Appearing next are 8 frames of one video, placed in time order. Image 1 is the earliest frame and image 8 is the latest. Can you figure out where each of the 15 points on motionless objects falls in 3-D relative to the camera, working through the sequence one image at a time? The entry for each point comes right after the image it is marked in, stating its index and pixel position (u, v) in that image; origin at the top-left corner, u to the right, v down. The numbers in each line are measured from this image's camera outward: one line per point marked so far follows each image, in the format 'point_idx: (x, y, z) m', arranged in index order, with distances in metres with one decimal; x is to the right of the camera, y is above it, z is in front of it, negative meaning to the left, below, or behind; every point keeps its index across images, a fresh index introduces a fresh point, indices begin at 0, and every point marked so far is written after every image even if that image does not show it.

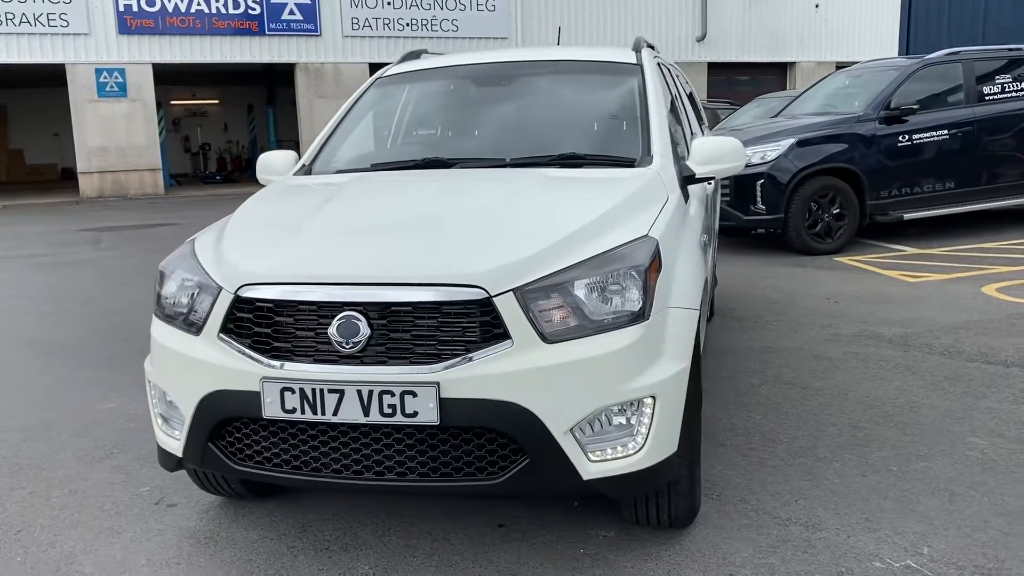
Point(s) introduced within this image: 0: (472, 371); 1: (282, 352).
0: (-0.1, -0.2, +2.4) m
1: (-0.7, -0.2, +2.6) m
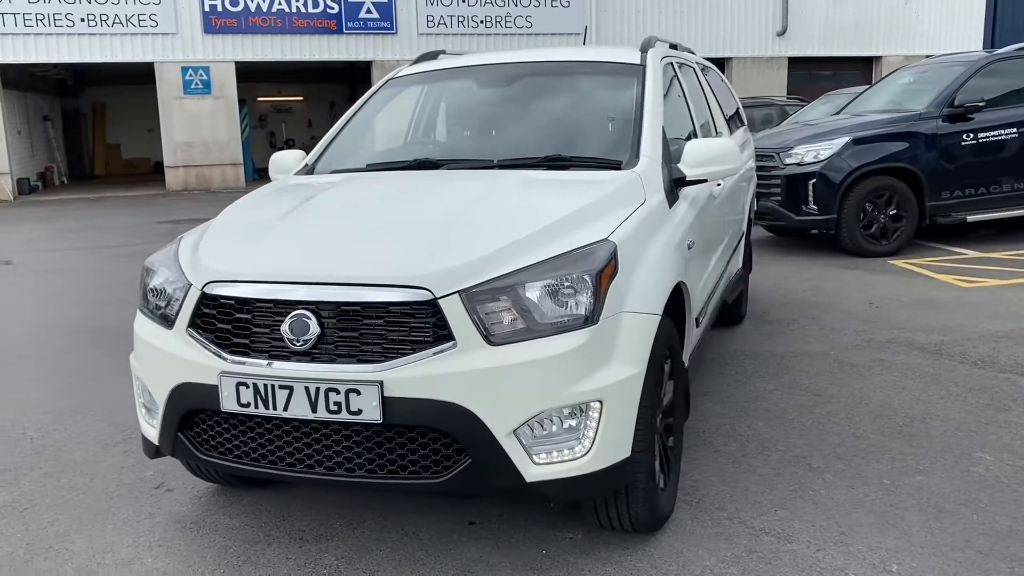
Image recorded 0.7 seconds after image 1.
0: (-0.3, -0.2, +2.5) m
1: (-0.8, -0.2, +2.7) m
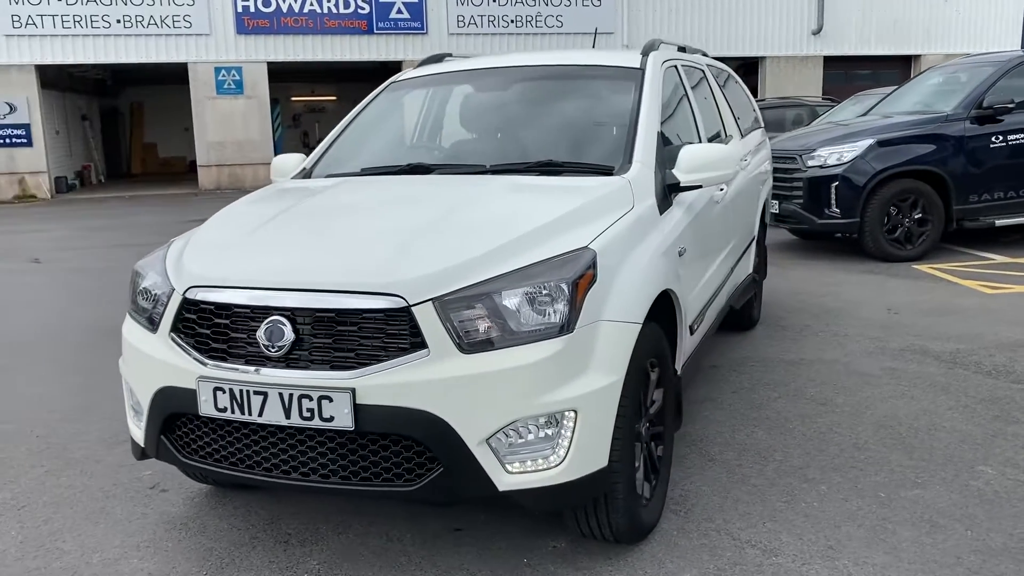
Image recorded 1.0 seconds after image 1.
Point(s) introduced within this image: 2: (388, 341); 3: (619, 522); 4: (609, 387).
0: (-0.3, -0.2, +2.5) m
1: (-0.9, -0.2, +2.7) m
2: (-0.3, -0.2, +2.5) m
3: (+0.3, -0.7, +2.8) m
4: (+0.3, -0.3, +2.6) m
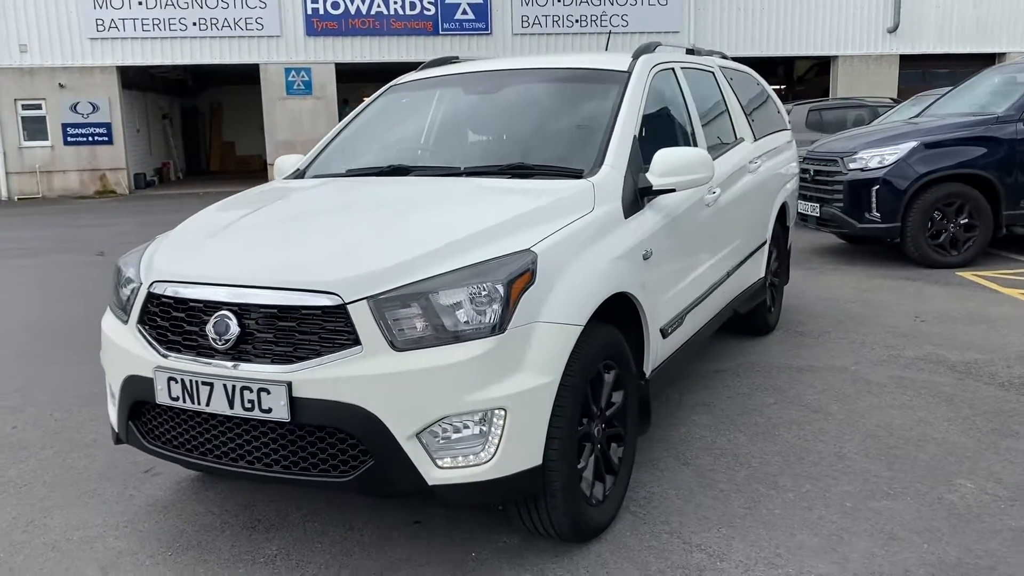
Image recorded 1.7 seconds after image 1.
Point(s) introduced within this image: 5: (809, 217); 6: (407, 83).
0: (-0.5, -0.2, +2.6) m
1: (-1.0, -0.2, +2.8) m
2: (-0.5, -0.1, +2.6) m
3: (+0.2, -0.7, +2.9) m
4: (+0.1, -0.3, +2.7) m
5: (+2.9, +0.7, +8.7) m
6: (-0.5, +1.1, +4.6) m
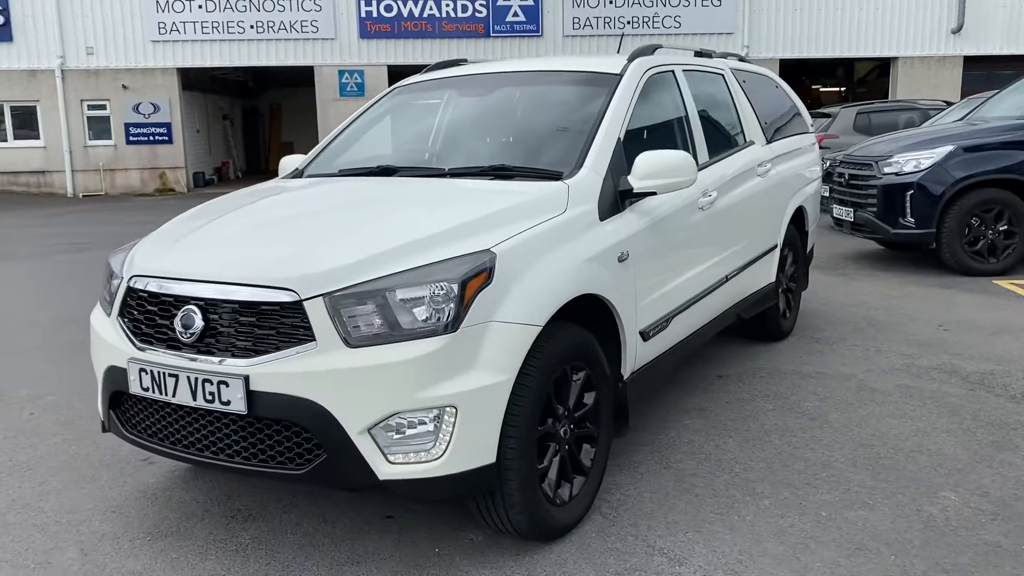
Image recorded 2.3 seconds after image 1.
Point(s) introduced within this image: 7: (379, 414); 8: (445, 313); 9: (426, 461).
0: (-0.7, -0.2, +2.6) m
1: (-1.2, -0.2, +2.9) m
2: (-0.7, -0.1, +2.7) m
3: (0.0, -0.7, +2.9) m
4: (-0.1, -0.3, +2.7) m
5: (+3.2, +0.6, +8.5) m
6: (-0.5, +1.1, +4.7) m
7: (-0.4, -0.4, +2.6) m
8: (-0.2, -0.1, +2.7) m
9: (-0.3, -0.5, +2.7) m
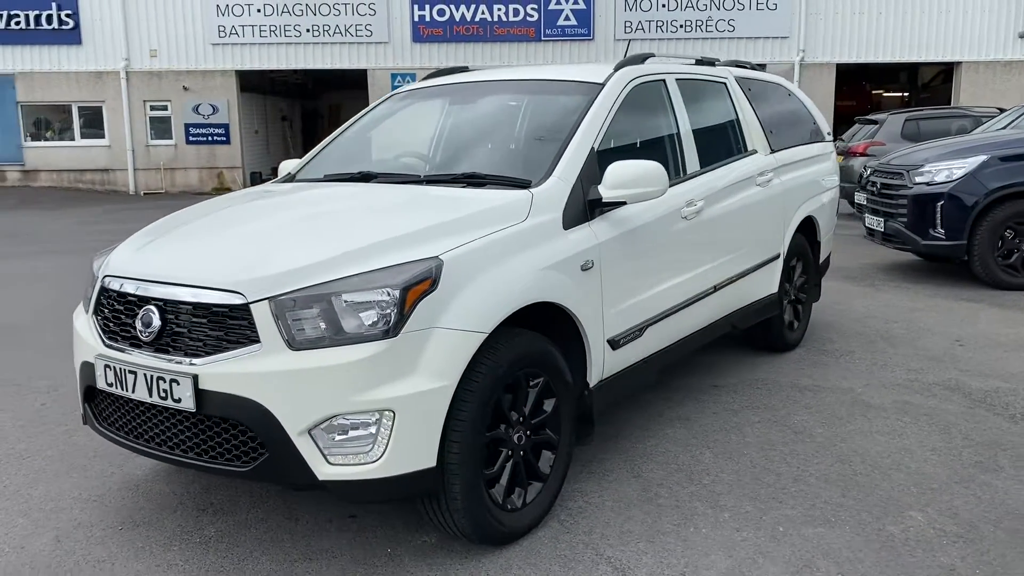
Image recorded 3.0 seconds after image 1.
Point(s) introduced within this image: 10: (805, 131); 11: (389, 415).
0: (-0.9, -0.2, +2.7) m
1: (-1.3, -0.2, +3.0) m
2: (-0.9, -0.1, +2.8) m
3: (-0.2, -0.8, +2.9) m
4: (-0.2, -0.3, +2.8) m
5: (+3.4, +0.5, +8.4) m
6: (-0.6, +1.0, +4.8) m
7: (-0.6, -0.4, +2.7) m
8: (-0.4, -0.1, +2.7) m
9: (-0.4, -0.5, +2.7) m
10: (+1.9, +1.0, +5.9) m
11: (-0.4, -0.4, +2.7) m
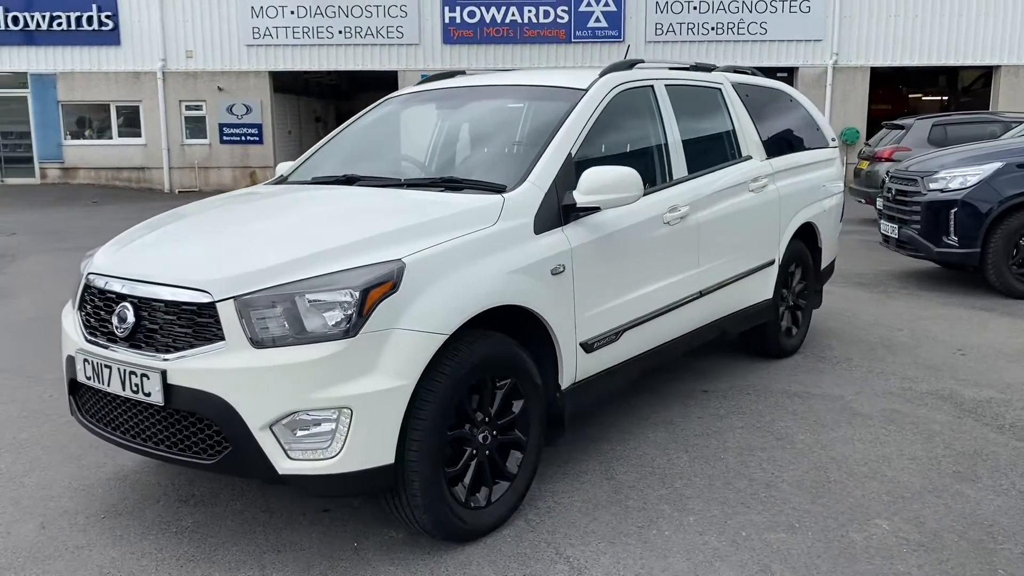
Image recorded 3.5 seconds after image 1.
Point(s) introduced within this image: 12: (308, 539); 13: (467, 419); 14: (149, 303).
0: (-1.0, -0.2, +2.8) m
1: (-1.5, -0.2, +3.2) m
2: (-1.0, -0.1, +2.9) m
3: (-0.3, -0.8, +3.0) m
4: (-0.4, -0.3, +2.8) m
5: (+3.5, +0.5, +8.3) m
6: (-0.6, +1.0, +4.9) m
7: (-0.7, -0.4, +2.8) m
8: (-0.5, -0.1, +2.8) m
9: (-0.6, -0.5, +2.8) m
10: (+1.9, +1.0, +5.9) m
11: (-0.5, -0.4, +2.8) m
12: (-0.7, -0.9, +3.3) m
13: (-0.2, -0.5, +3.2) m
14: (-1.2, 0.0, +3.0) m
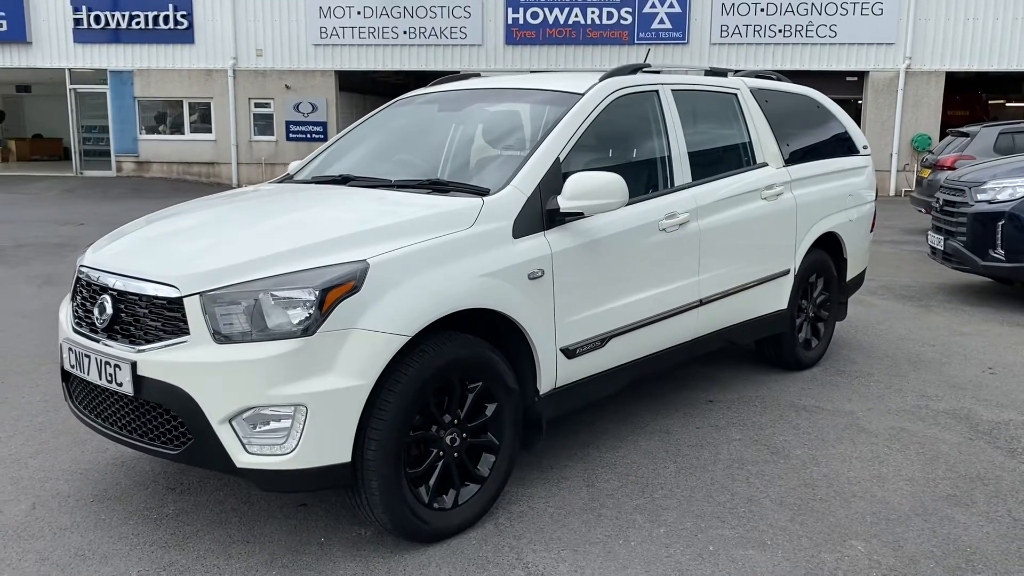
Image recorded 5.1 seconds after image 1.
0: (-1.2, -0.2, +2.9) m
1: (-1.6, -0.1, +3.3) m
2: (-1.1, -0.1, +3.0) m
3: (-0.4, -0.8, +3.0) m
4: (-0.5, -0.3, +2.9) m
5: (+3.8, +0.3, +8.0) m
6: (-0.5, +1.0, +4.9) m
7: (-0.9, -0.4, +2.8) m
8: (-0.7, -0.1, +2.9) m
9: (-0.7, -0.5, +2.9) m
10: (+2.1, +0.9, +5.7) m
11: (-0.7, -0.4, +2.8) m
12: (-0.9, -0.9, +3.3) m
13: (-0.3, -0.5, +3.2) m
14: (-1.3, 0.0, +3.1) m
